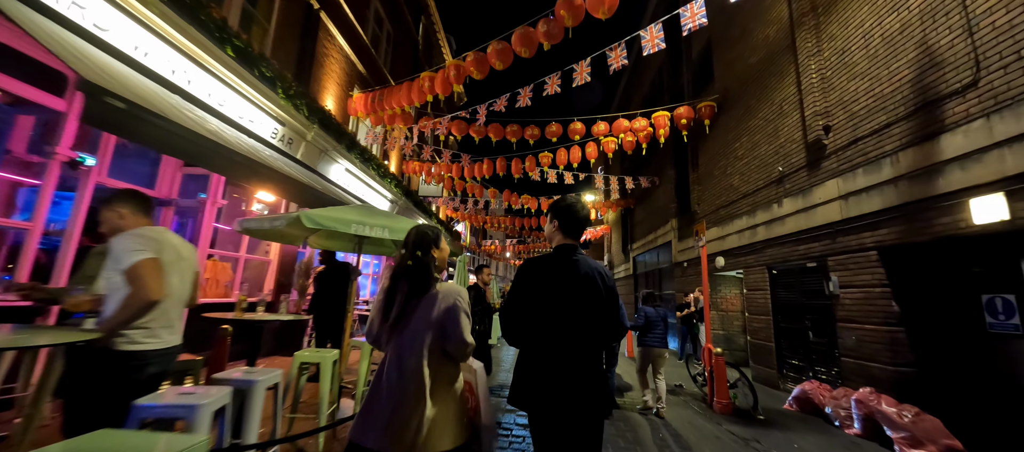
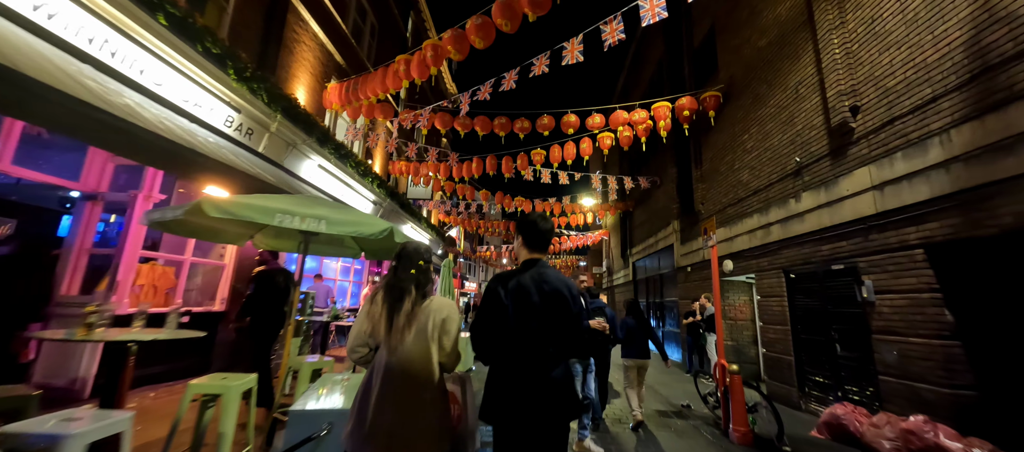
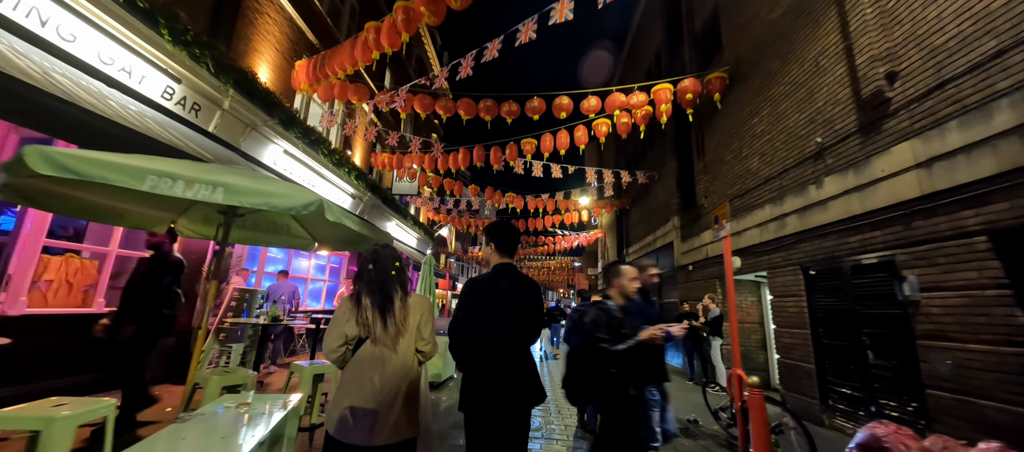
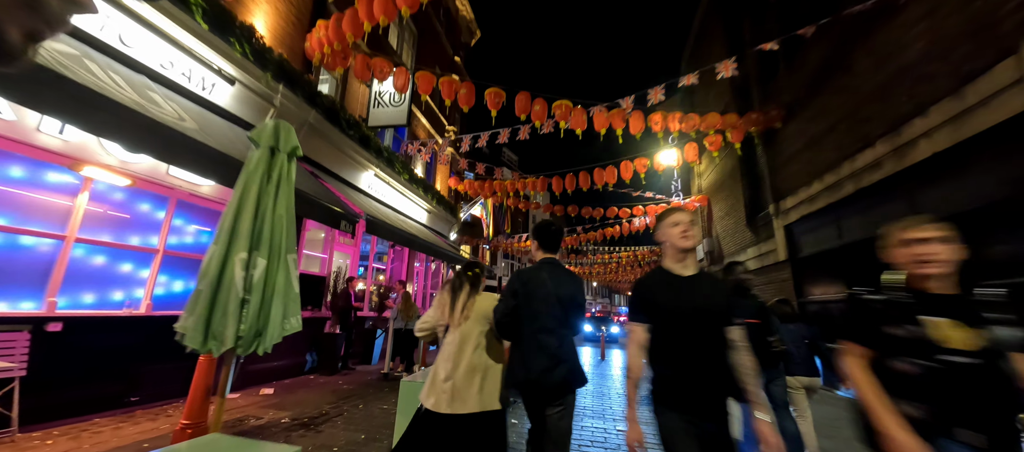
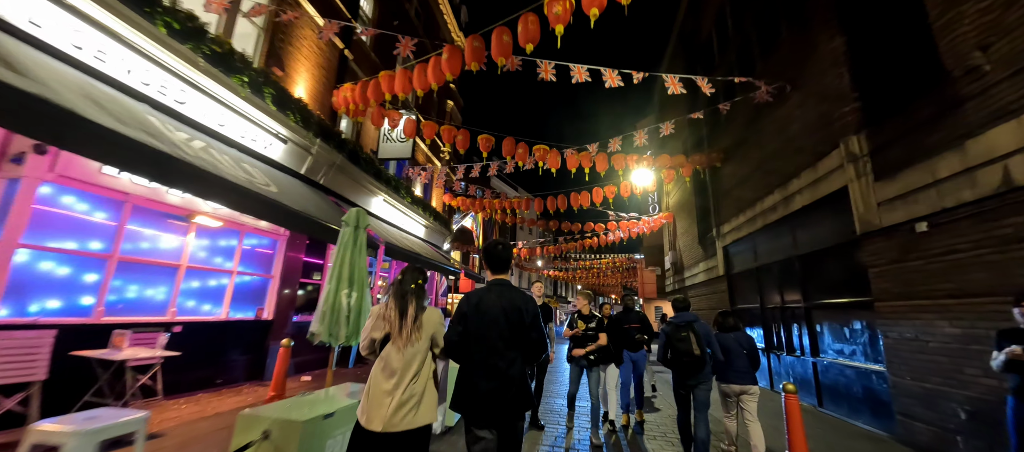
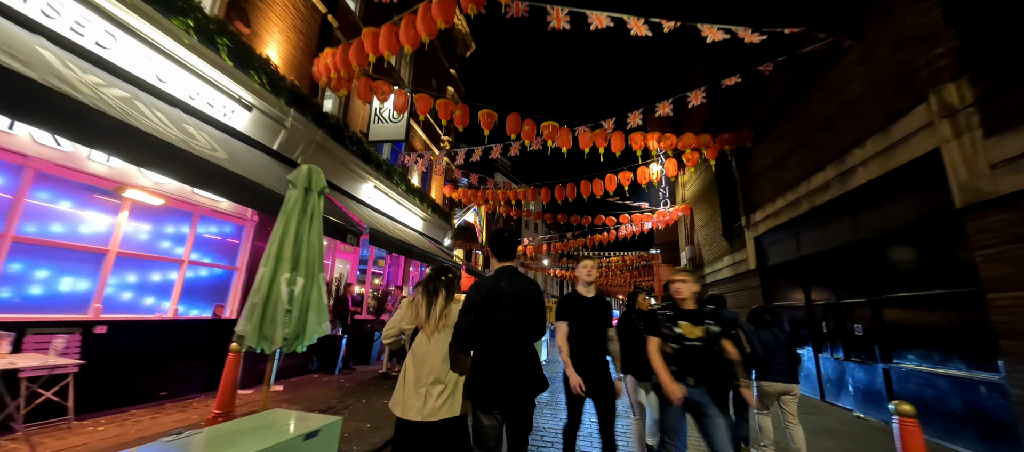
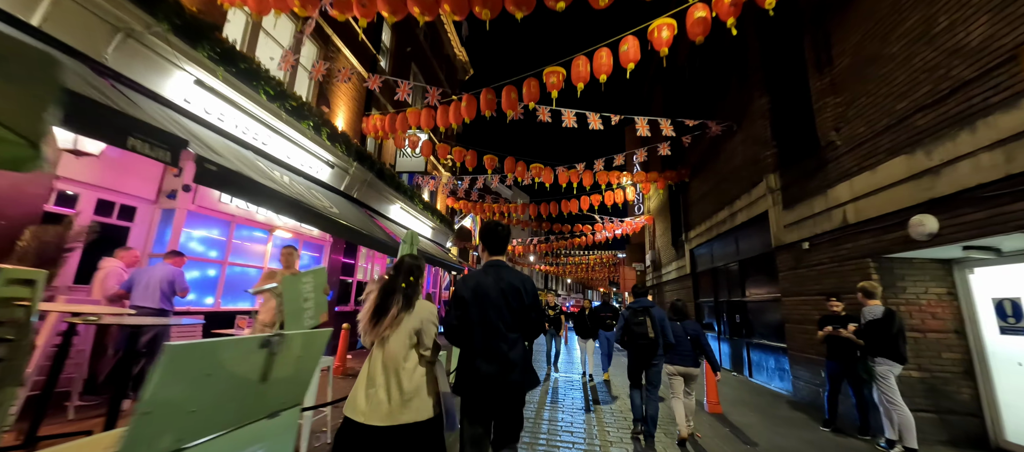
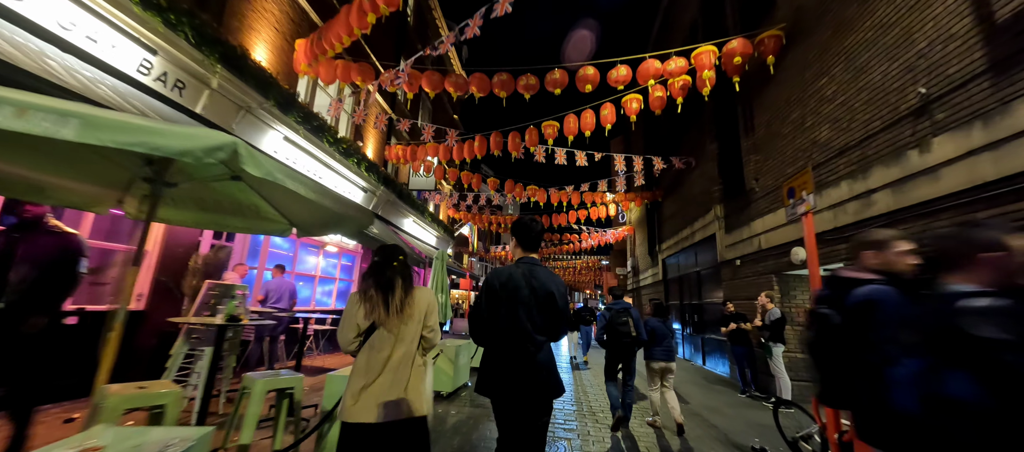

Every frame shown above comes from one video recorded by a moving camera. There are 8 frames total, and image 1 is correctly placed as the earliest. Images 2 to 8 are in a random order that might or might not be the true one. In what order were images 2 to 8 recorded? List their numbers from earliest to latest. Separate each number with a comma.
2, 3, 8, 7, 5, 6, 4
